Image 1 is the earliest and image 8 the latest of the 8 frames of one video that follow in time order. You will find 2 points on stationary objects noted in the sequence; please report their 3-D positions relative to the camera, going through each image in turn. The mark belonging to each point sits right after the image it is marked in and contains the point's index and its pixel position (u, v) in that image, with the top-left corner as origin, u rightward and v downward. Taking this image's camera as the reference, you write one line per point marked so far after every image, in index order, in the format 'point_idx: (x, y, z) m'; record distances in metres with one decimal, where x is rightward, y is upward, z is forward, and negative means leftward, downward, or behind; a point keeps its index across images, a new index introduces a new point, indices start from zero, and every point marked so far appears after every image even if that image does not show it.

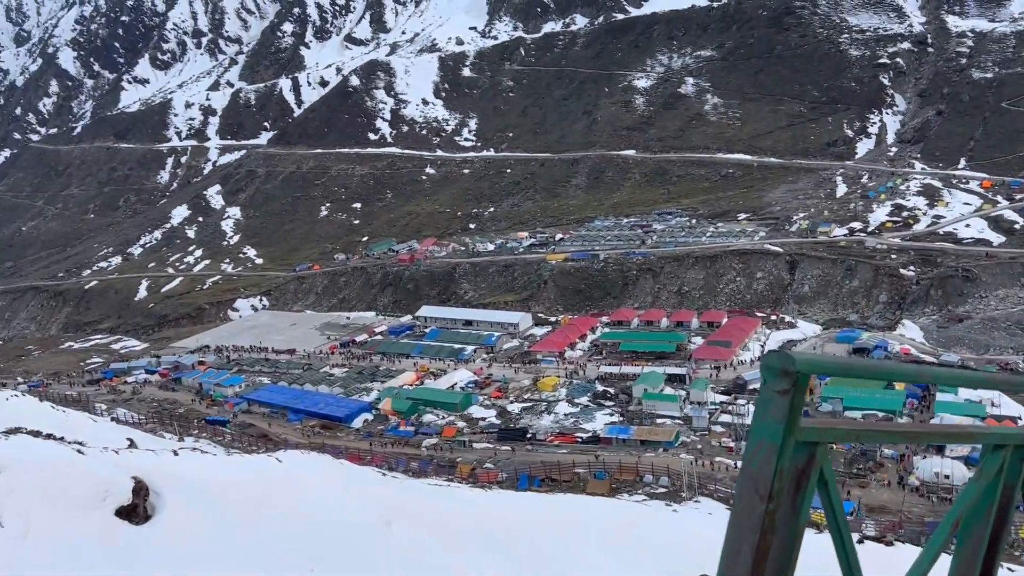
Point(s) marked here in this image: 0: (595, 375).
0: (+2.0, -1.8, +18.7) m
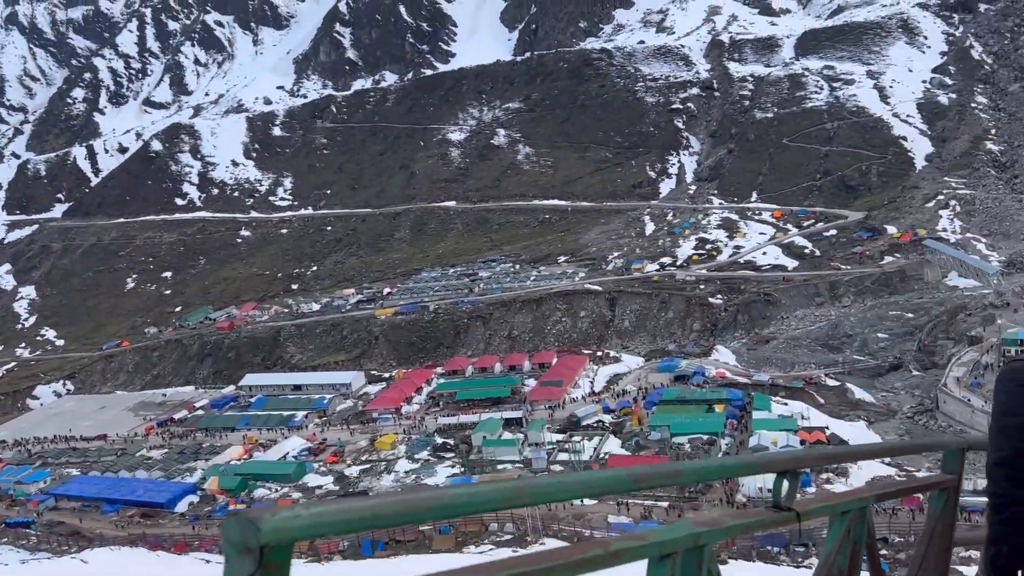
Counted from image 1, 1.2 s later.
0: (-1.6, -2.9, +18.5) m
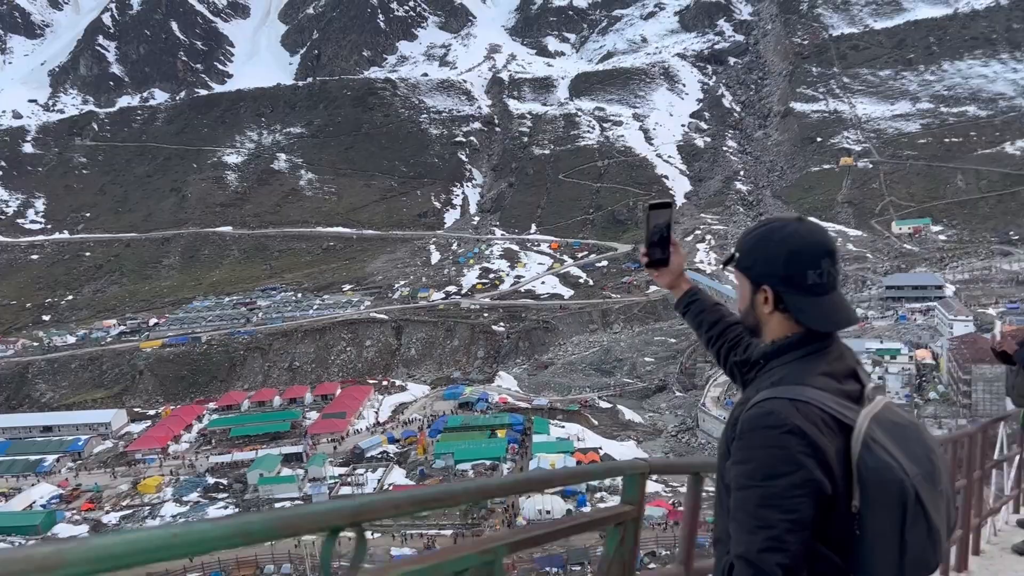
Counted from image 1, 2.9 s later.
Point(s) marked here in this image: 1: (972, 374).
0: (-6.1, -3.5, +17.4) m
1: (+7.8, -1.4, +15.0) m
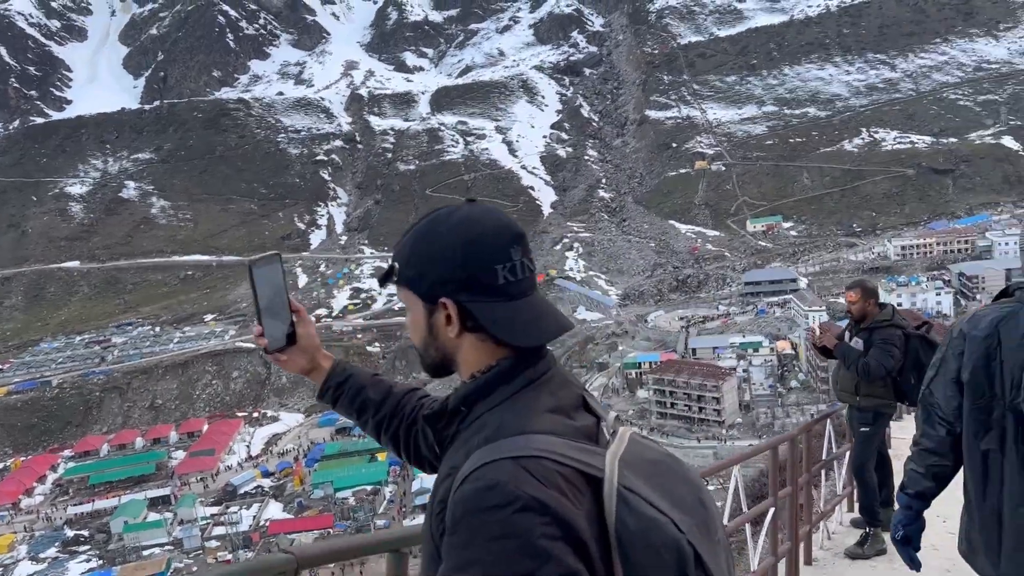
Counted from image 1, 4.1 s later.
0: (-8.5, -4.3, +15.9) m
1: (+5.4, -1.3, +15.5) m
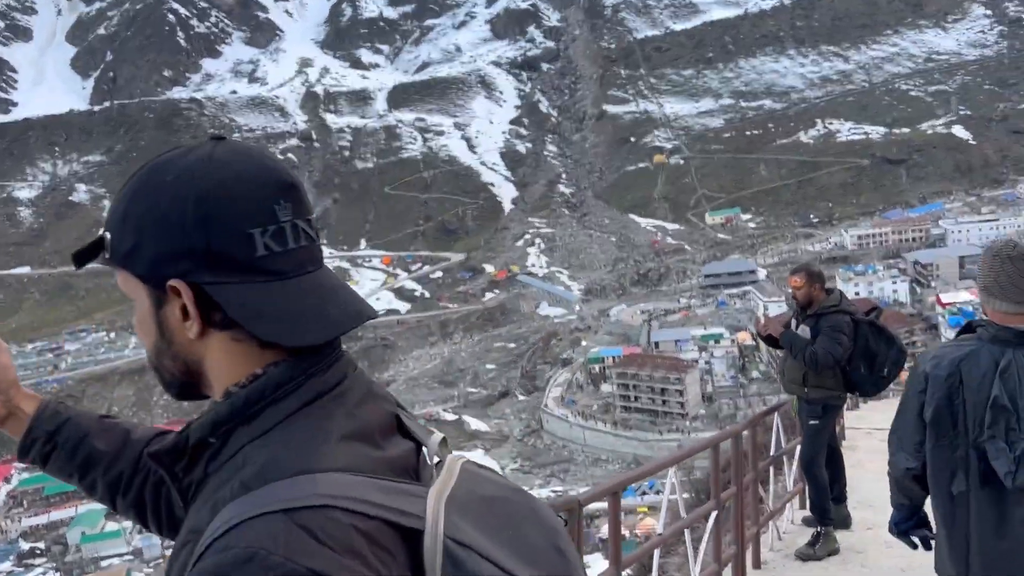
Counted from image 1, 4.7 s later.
0: (-9.2, -4.4, +15.3) m
1: (+4.7, -1.2, +15.4) m
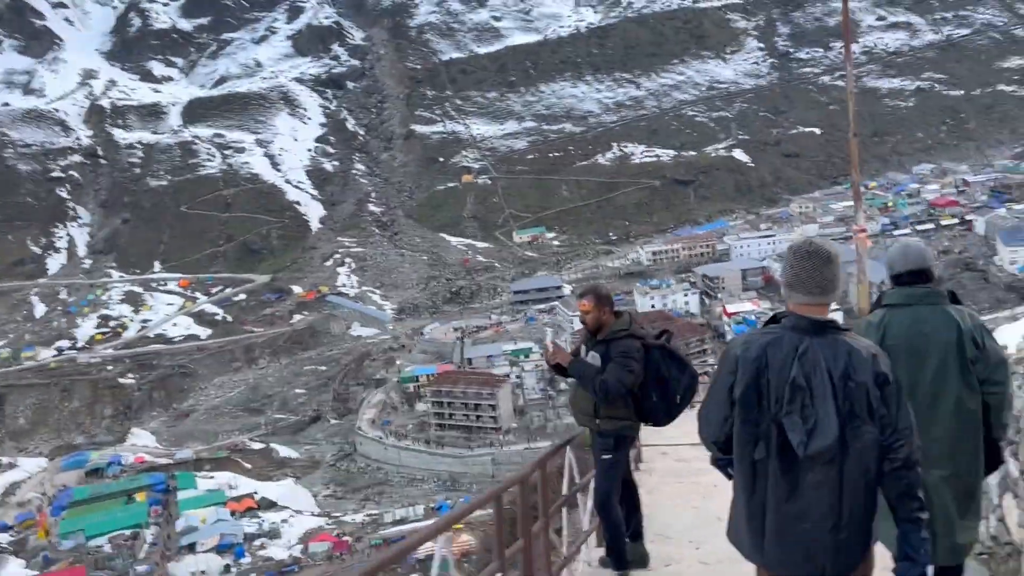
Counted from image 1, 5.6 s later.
0: (-12.2, -5.0, +12.9) m
1: (+1.3, -1.5, +16.0) m
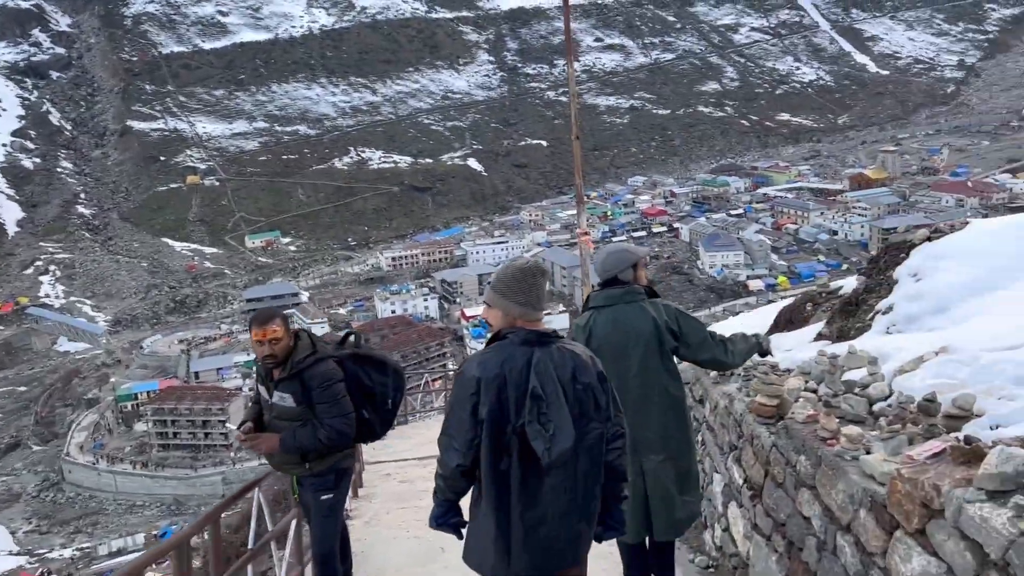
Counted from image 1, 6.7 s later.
0: (-15.3, -5.3, +8.4) m
1: (-3.4, -1.6, +15.2) m
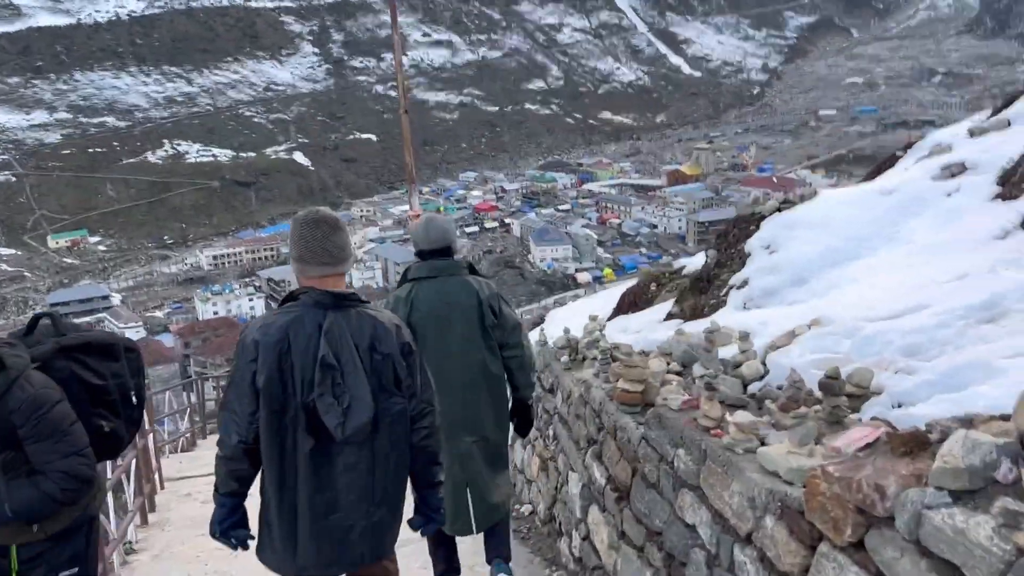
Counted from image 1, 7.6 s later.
0: (-16.4, -5.6, +4.9) m
1: (-6.0, -1.6, +13.8) m
